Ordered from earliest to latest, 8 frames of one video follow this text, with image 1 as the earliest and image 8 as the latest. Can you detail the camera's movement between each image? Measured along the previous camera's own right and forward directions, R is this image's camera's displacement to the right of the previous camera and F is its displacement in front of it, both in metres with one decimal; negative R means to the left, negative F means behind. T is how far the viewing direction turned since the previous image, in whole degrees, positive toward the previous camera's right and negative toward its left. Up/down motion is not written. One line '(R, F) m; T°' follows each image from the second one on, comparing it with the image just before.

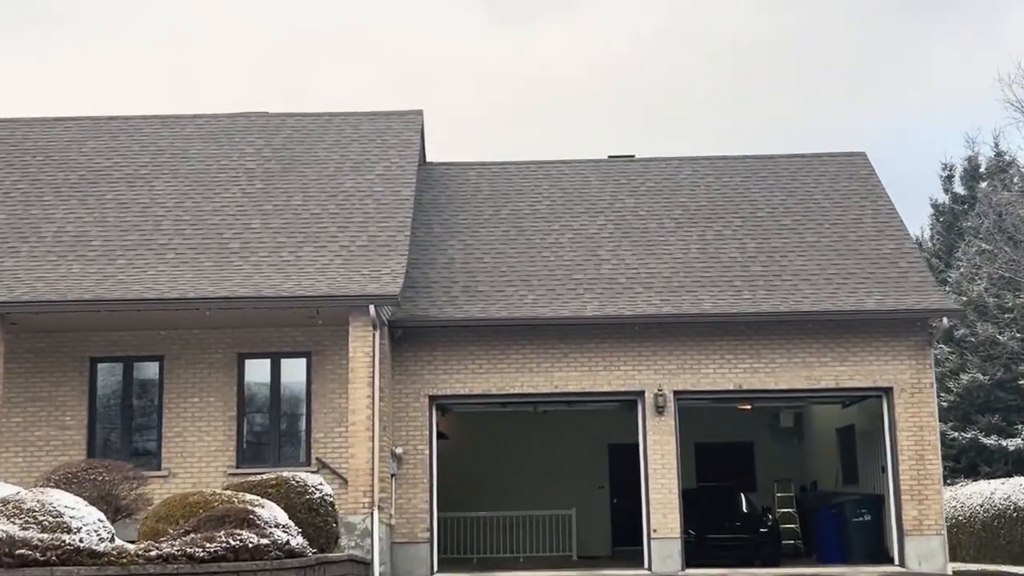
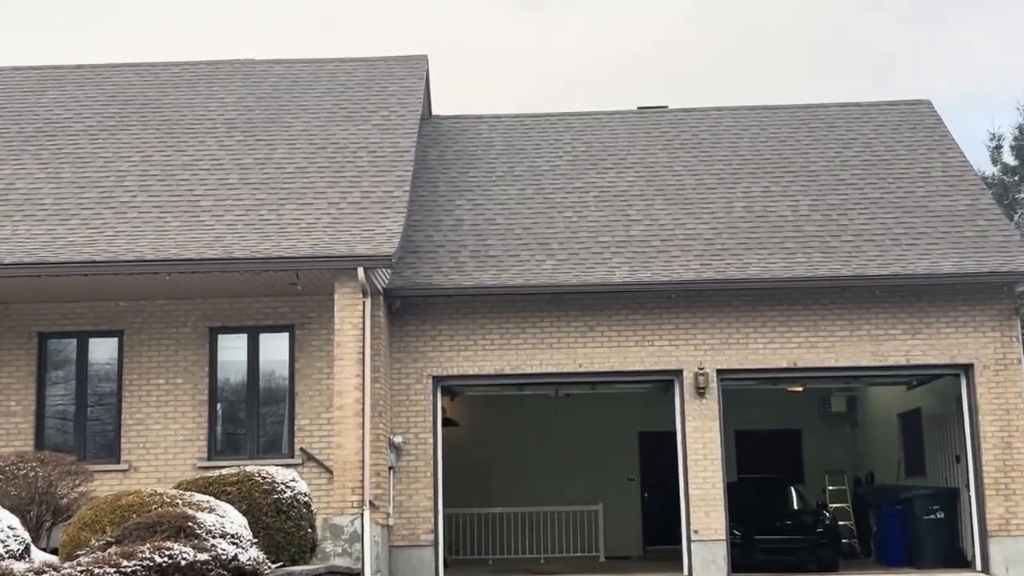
(+0.1, +2.3) m; -1°
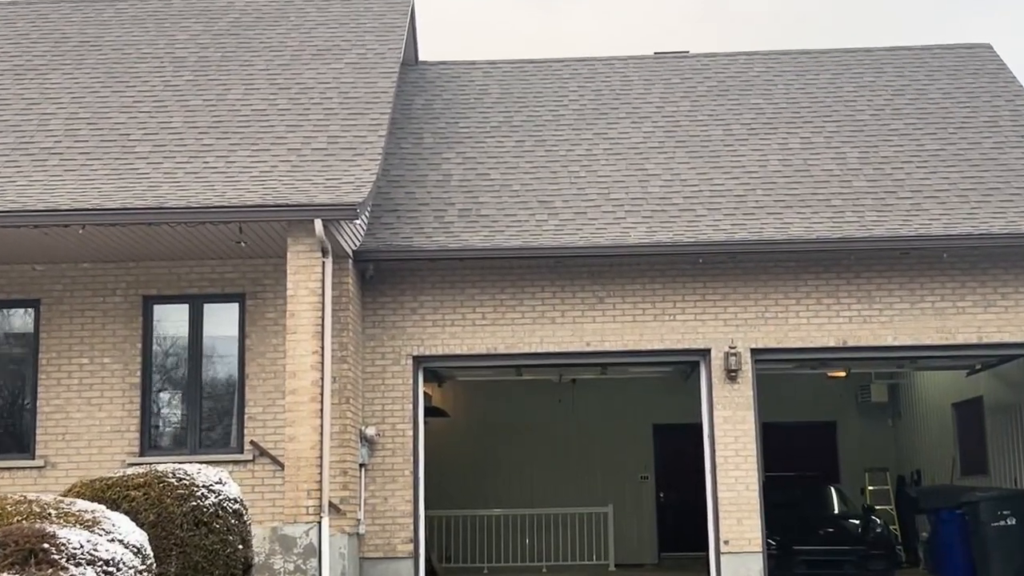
(+0.1, +2.3) m; 0°
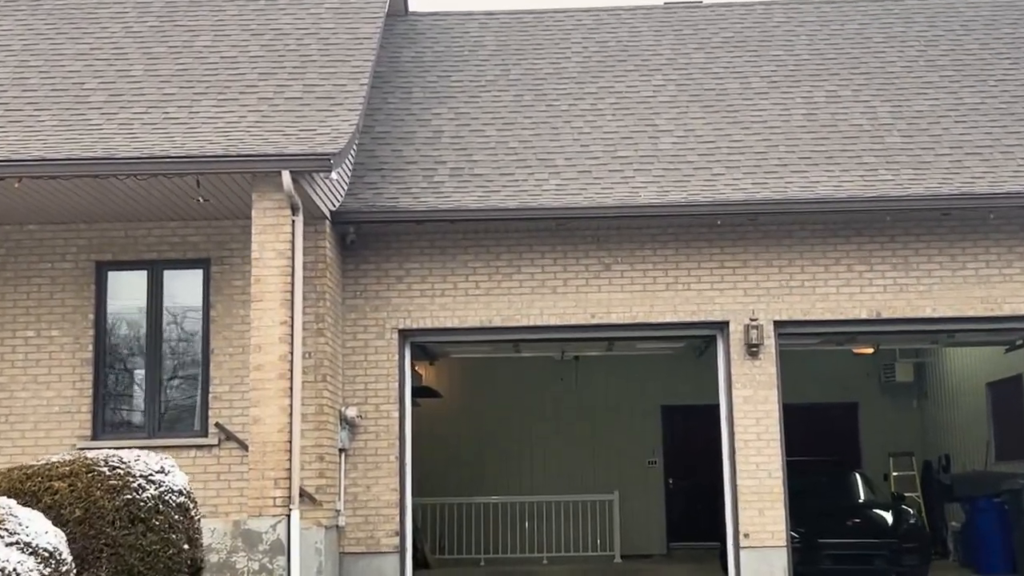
(+0.1, +1.2) m; 0°
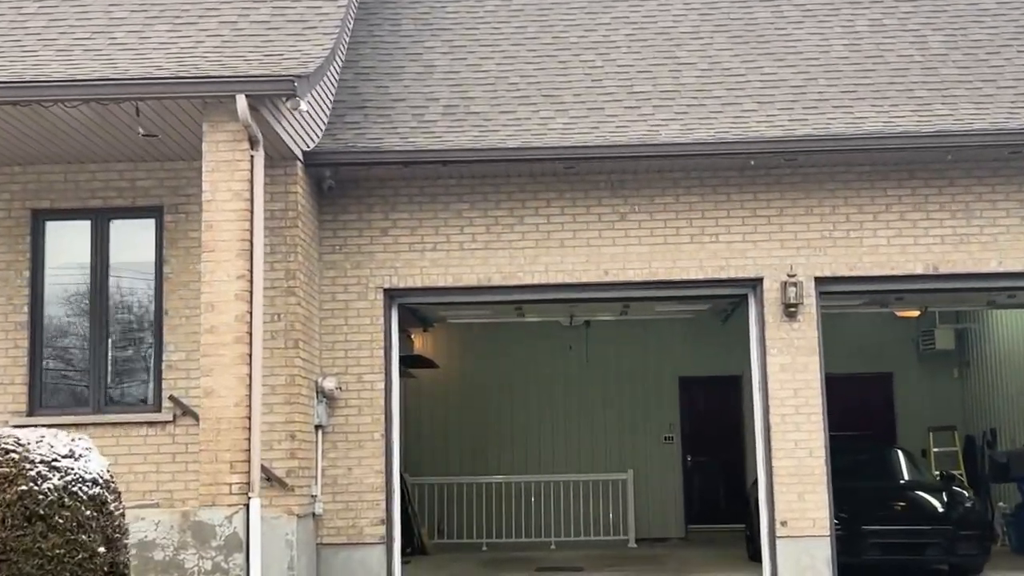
(+0.1, +1.4) m; 0°
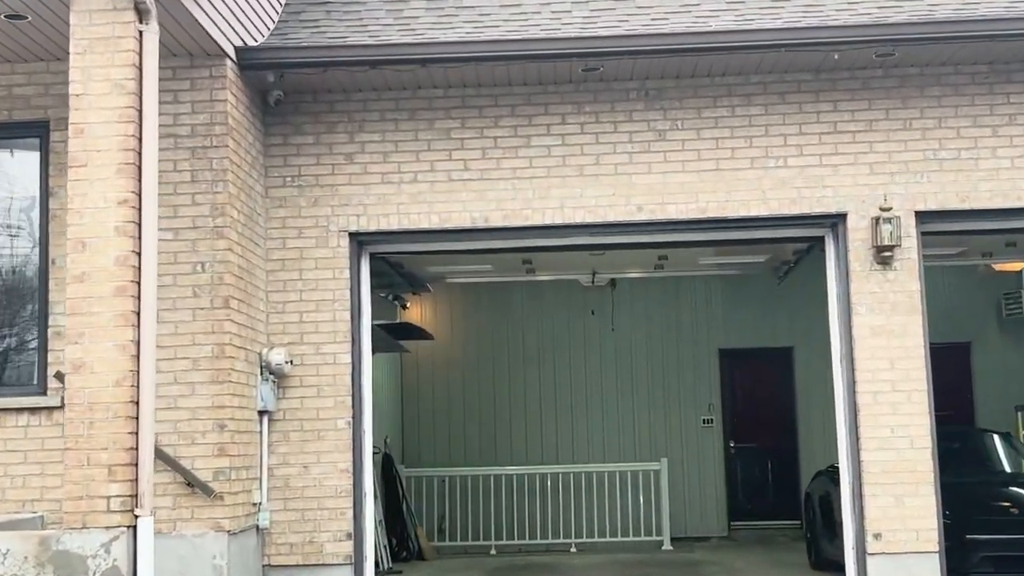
(+0.1, +2.2) m; -1°
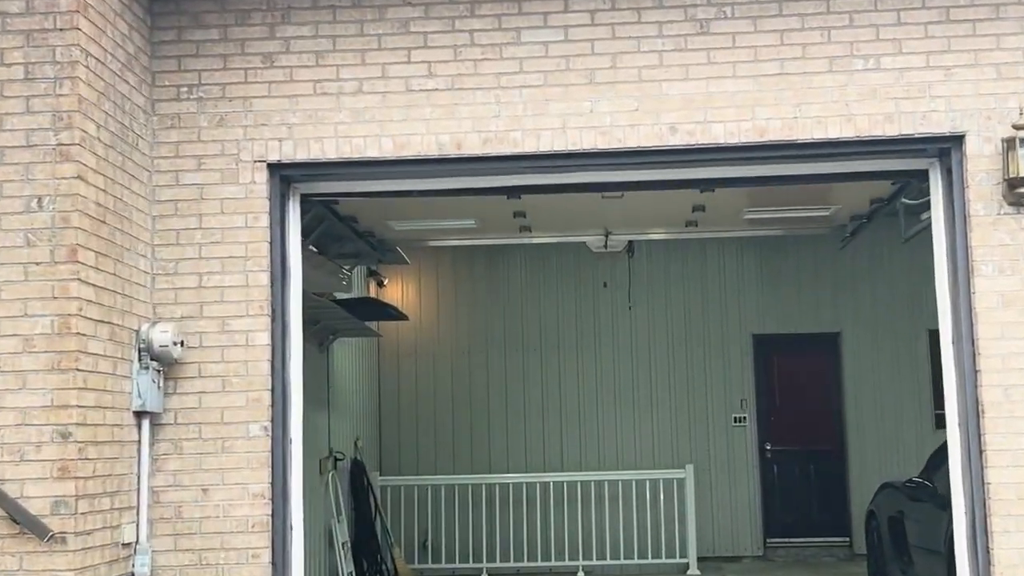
(+0.1, +2.0) m; 0°
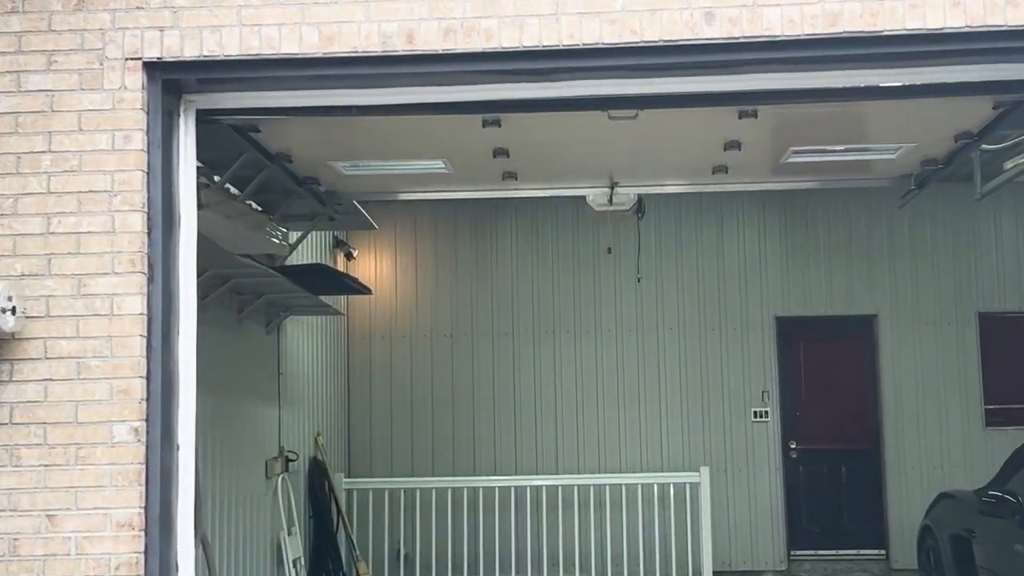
(+0.1, +1.4) m; 0°
